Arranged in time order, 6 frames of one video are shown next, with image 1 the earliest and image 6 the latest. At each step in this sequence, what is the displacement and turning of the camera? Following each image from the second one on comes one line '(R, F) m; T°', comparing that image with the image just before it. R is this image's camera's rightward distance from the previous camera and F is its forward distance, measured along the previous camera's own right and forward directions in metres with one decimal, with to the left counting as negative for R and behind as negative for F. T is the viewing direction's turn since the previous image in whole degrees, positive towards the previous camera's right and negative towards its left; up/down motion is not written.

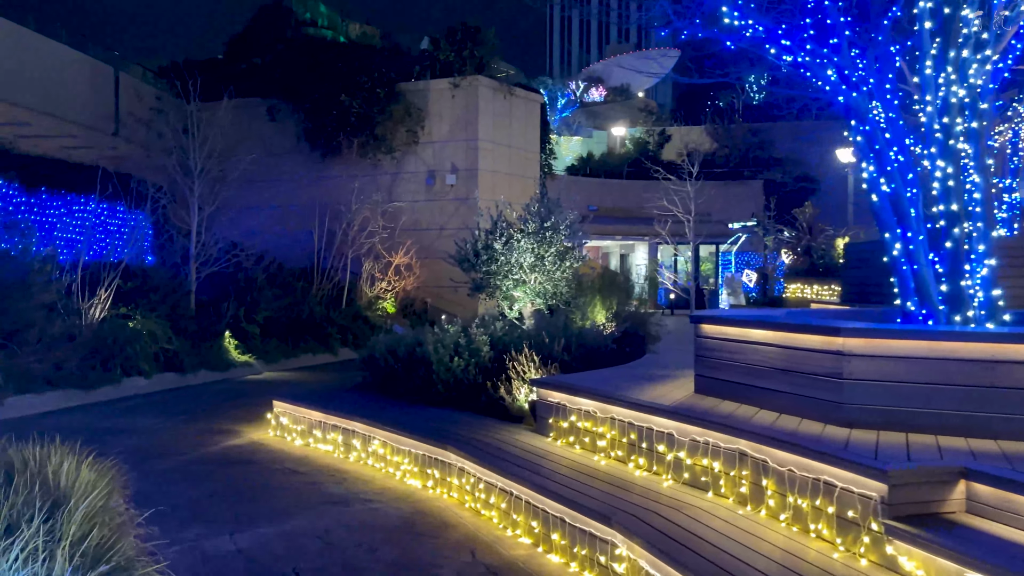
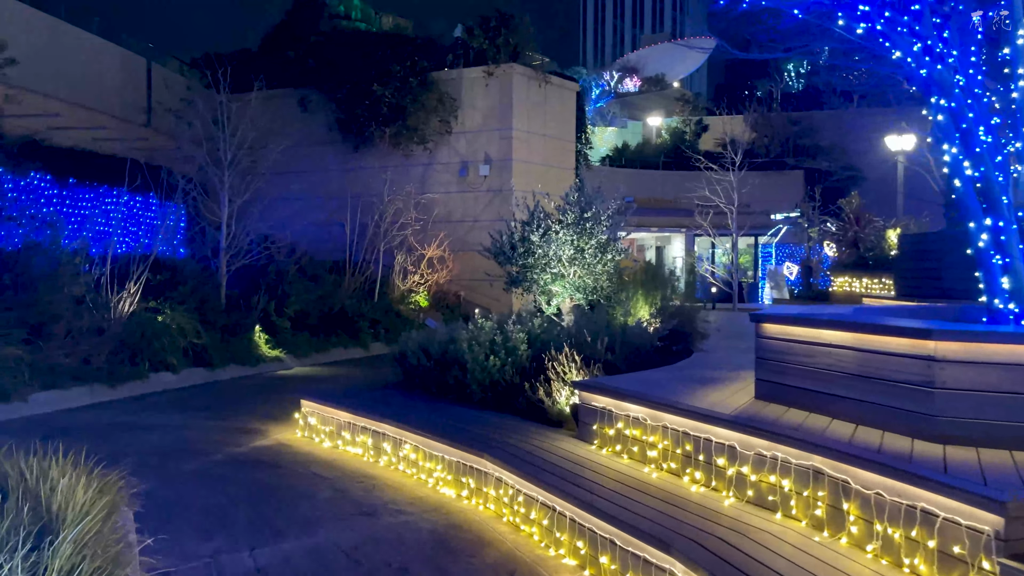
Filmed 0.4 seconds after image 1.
(-0.1, +0.4) m; -2°
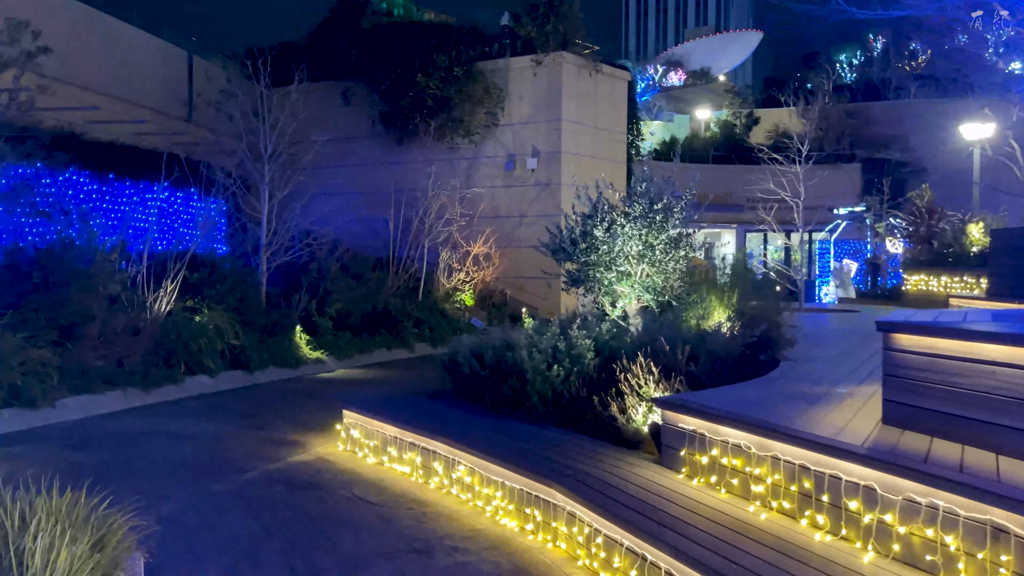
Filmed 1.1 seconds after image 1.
(-0.2, +0.8) m; -3°
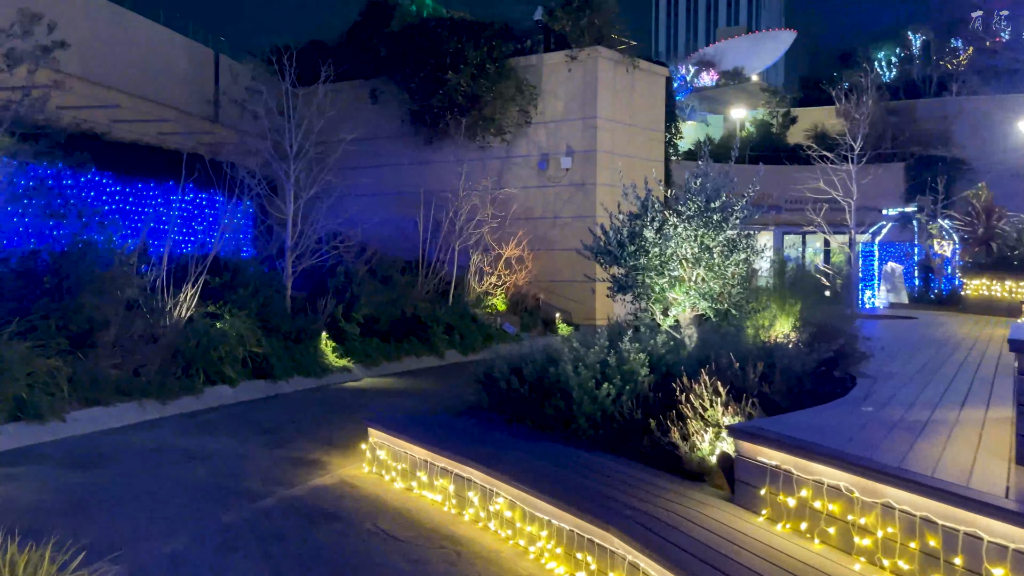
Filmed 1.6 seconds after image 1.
(-0.1, +0.7) m; -2°
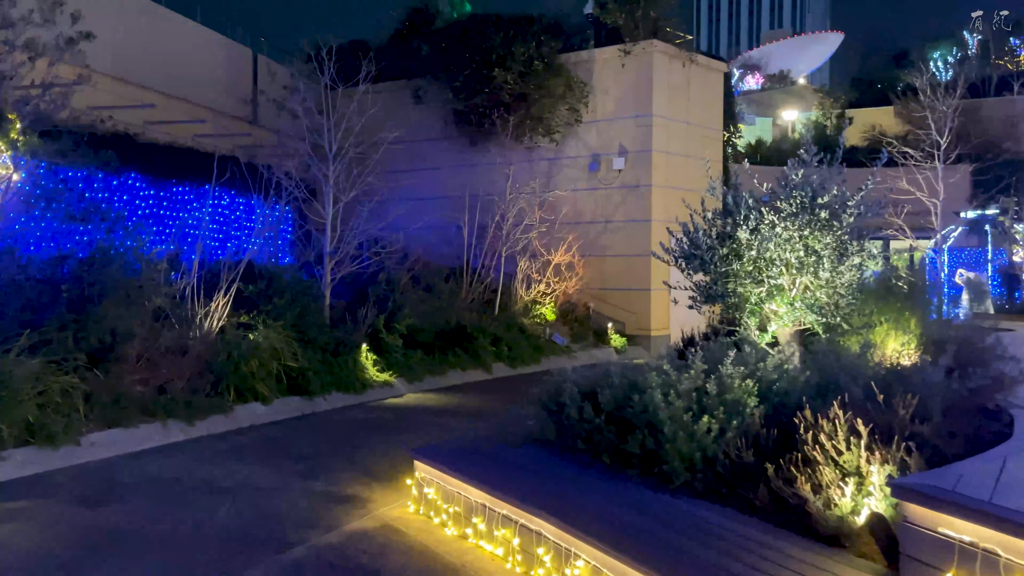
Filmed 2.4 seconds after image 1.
(-0.2, +0.9) m; -3°
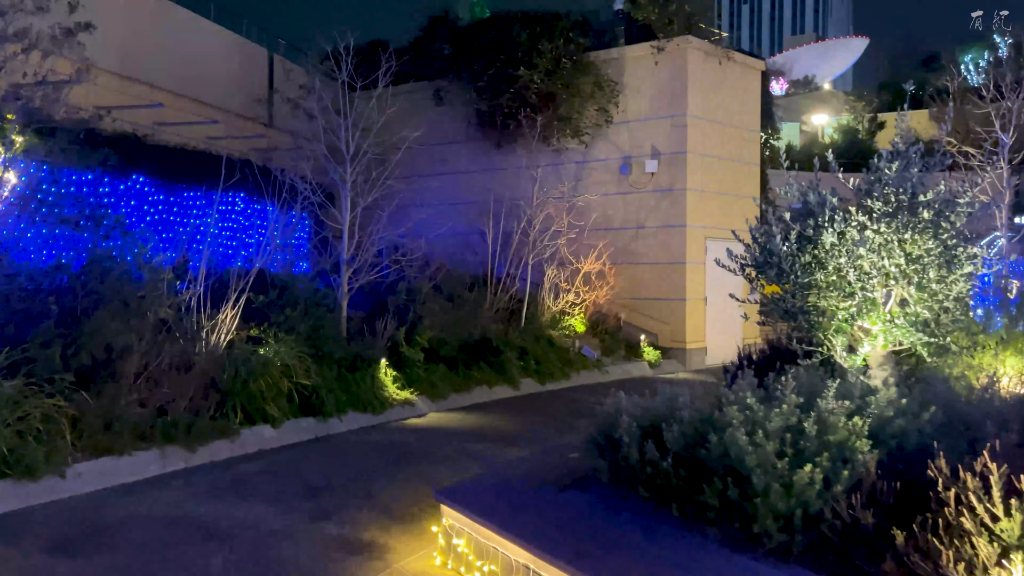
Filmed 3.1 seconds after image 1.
(-0.1, +0.8) m; -1°
